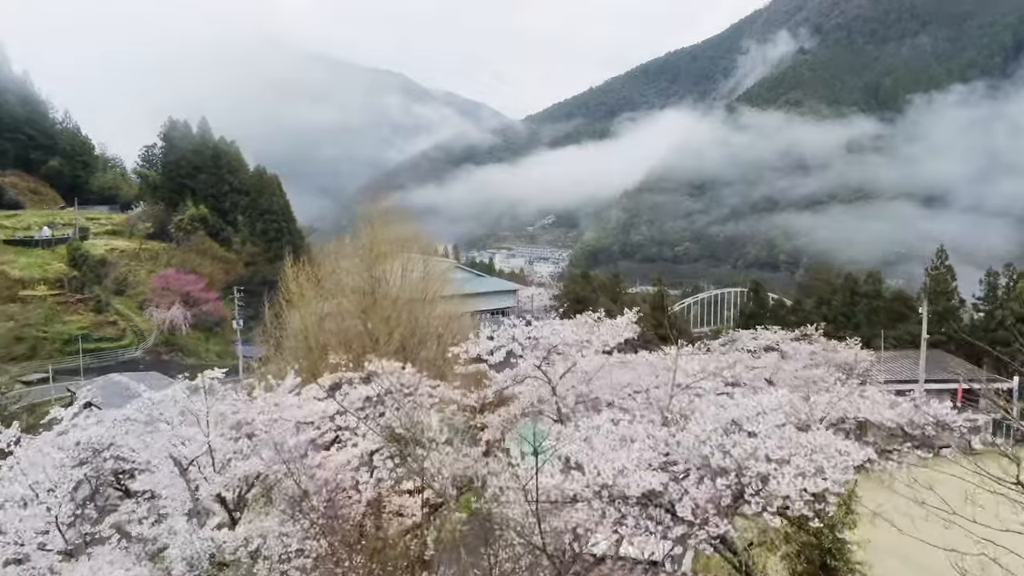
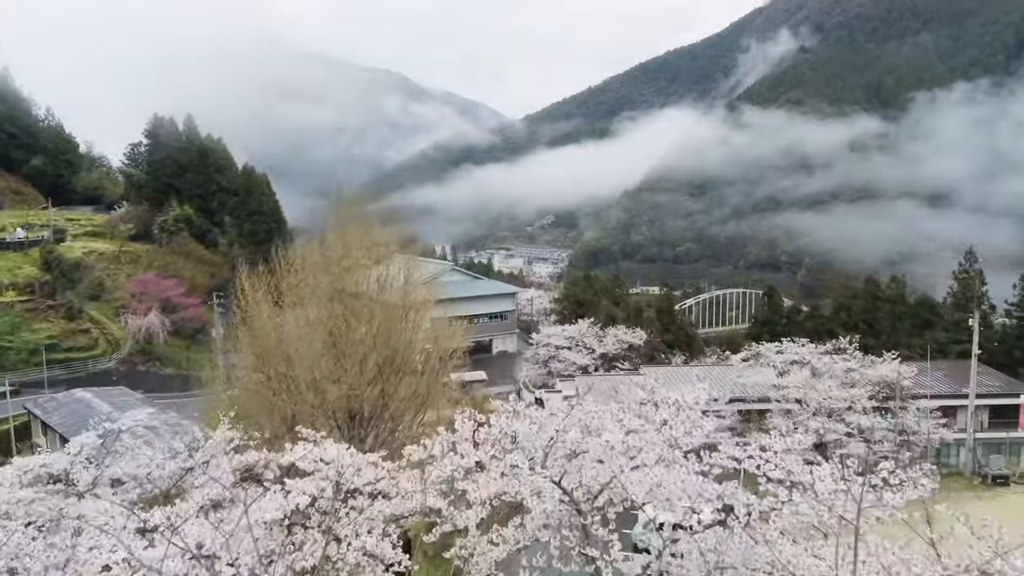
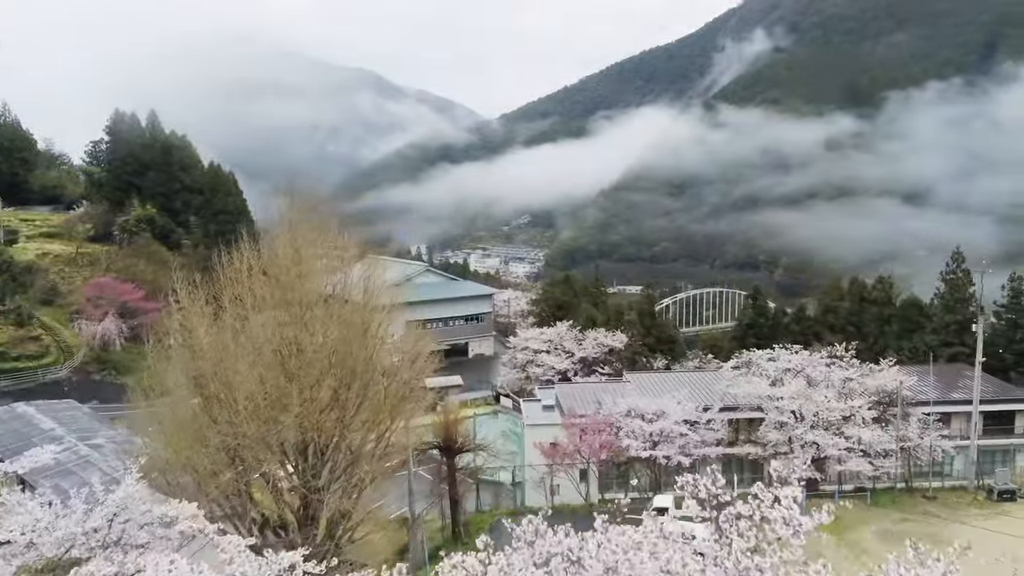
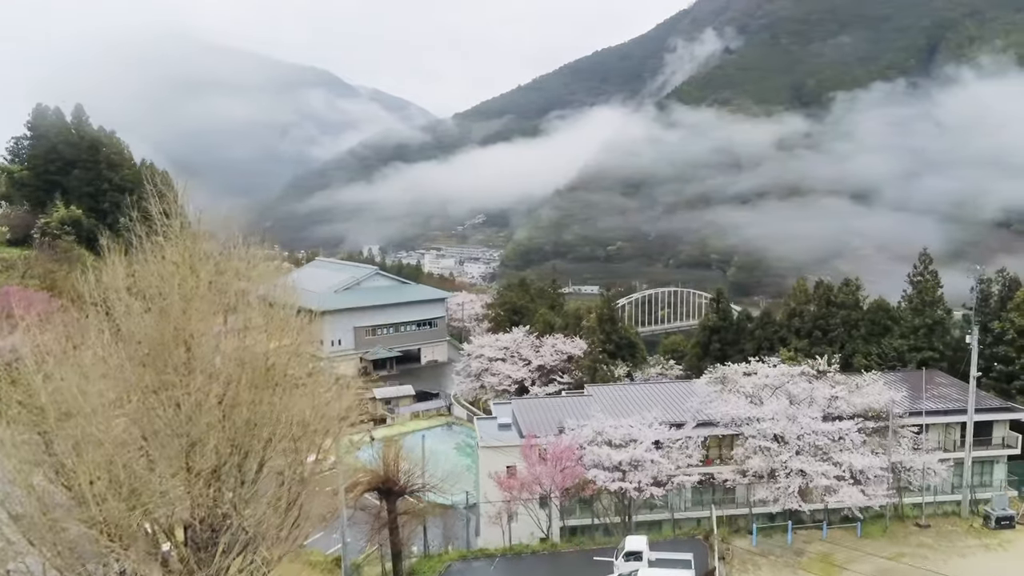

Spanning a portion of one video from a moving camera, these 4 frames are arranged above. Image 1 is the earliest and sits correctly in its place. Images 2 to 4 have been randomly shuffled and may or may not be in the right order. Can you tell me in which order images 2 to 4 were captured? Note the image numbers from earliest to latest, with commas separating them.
2, 3, 4
